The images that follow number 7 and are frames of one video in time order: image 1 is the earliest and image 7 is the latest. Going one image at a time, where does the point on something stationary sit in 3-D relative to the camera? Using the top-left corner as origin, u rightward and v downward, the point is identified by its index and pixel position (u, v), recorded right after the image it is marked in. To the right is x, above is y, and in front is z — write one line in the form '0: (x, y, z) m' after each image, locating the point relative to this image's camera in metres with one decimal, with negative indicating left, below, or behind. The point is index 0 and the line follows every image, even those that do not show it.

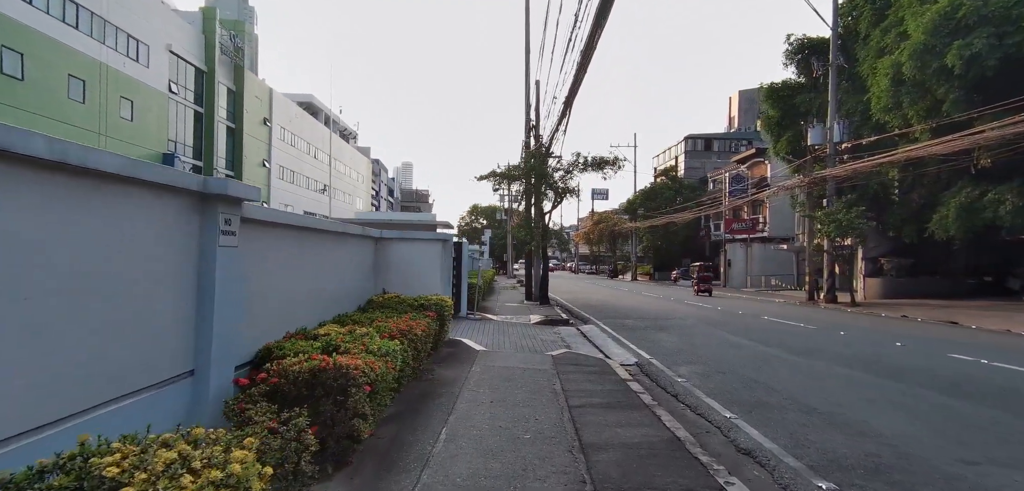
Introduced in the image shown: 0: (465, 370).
0: (-0.7, -1.9, +8.1) m
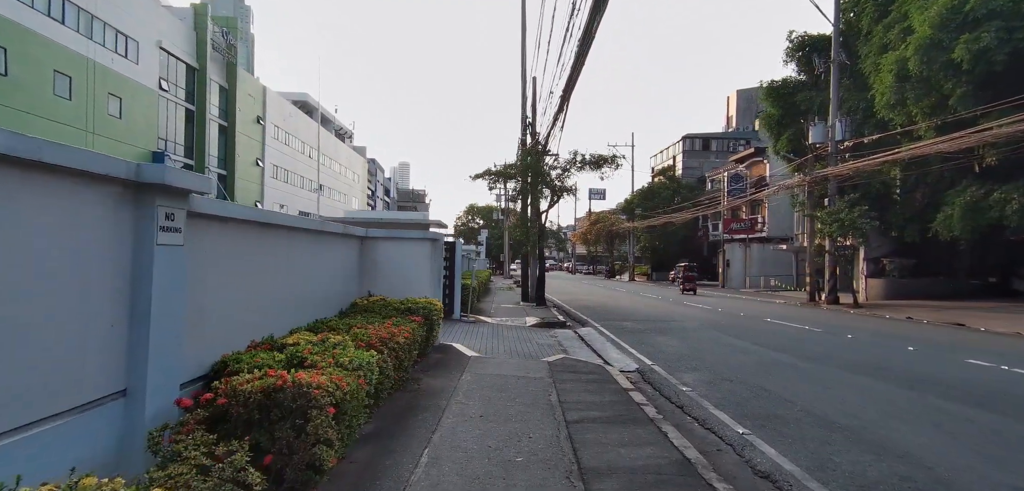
0: (-0.8, -1.9, +7.5) m
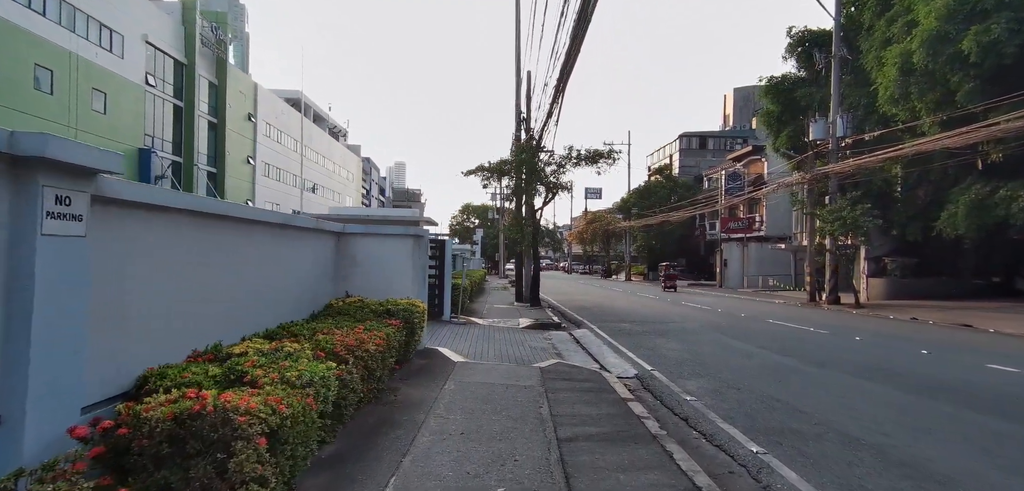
0: (-1.0, -1.8, +6.8) m
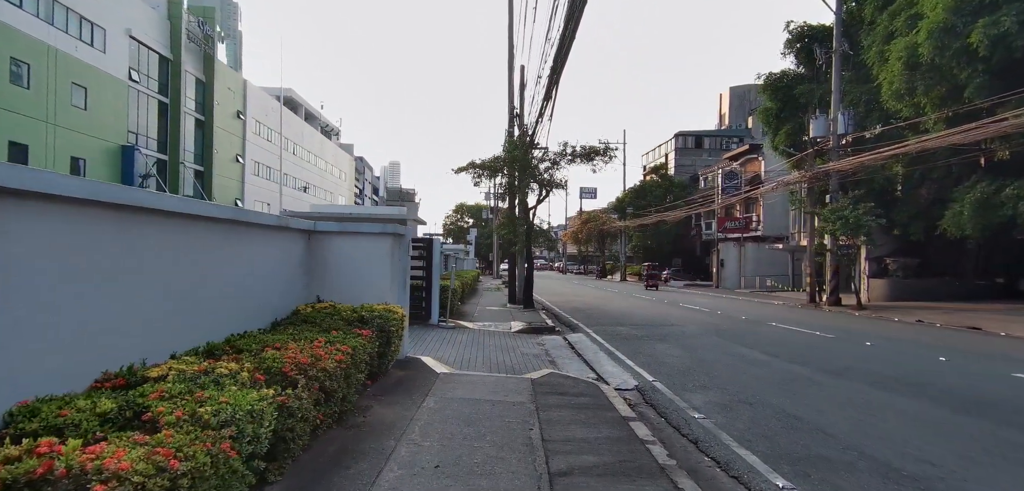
0: (-1.1, -1.8, +6.1) m
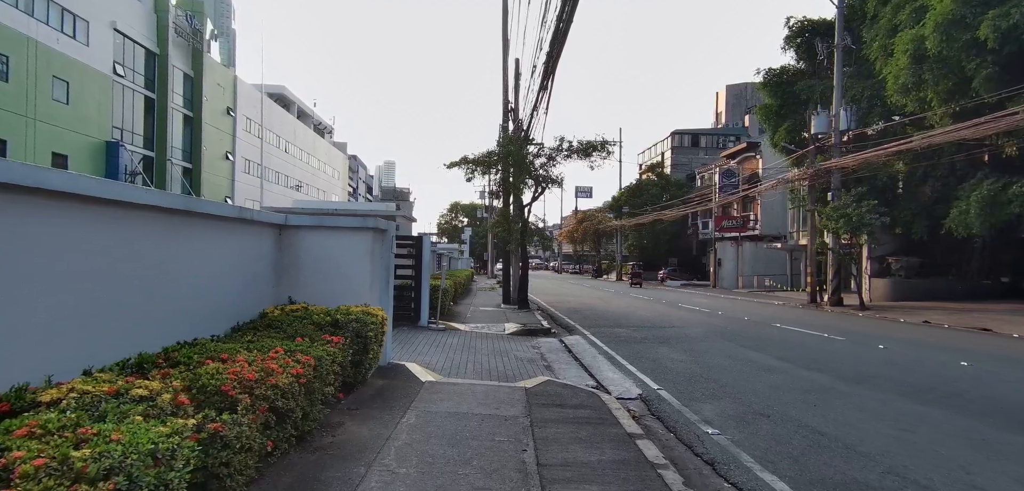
0: (-1.2, -1.8, +5.3) m
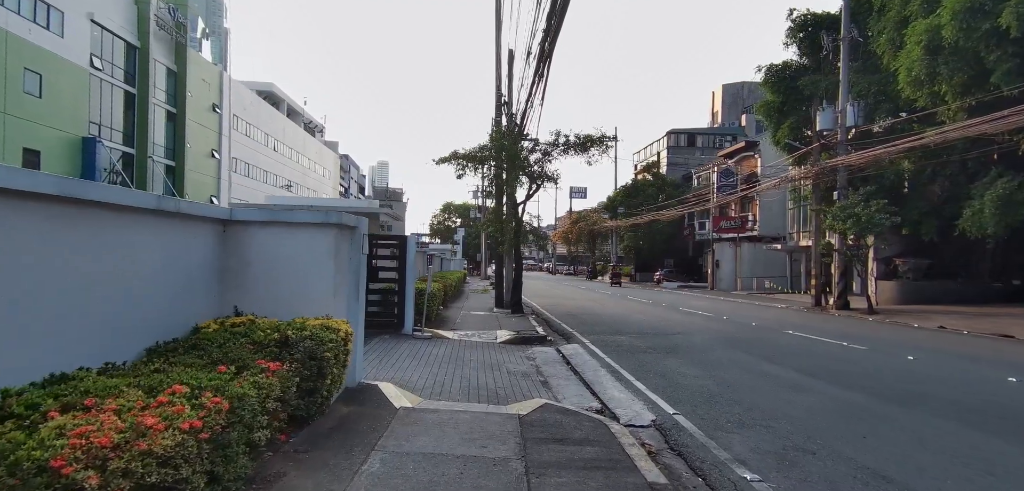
0: (-1.3, -1.8, +4.2) m
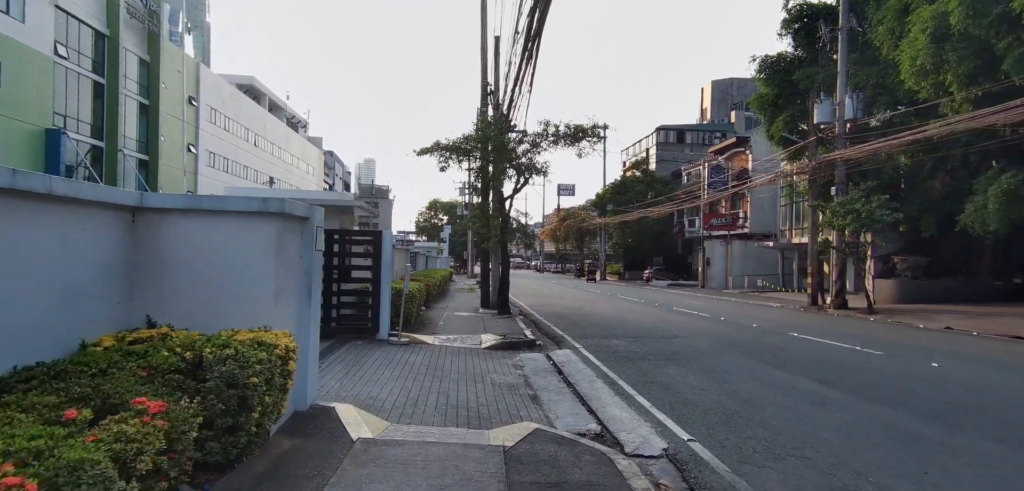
0: (-1.4, -1.7, +3.0) m
